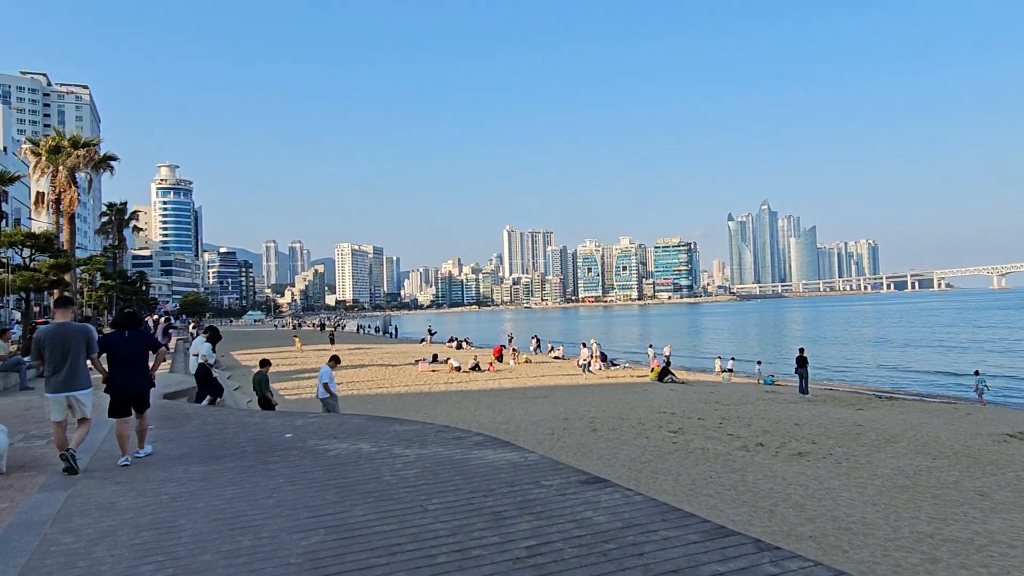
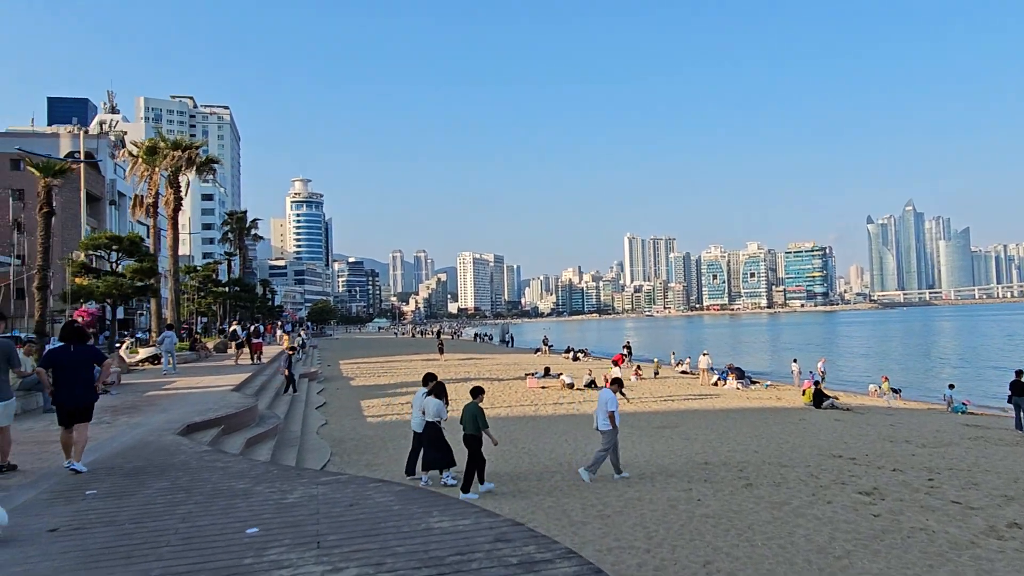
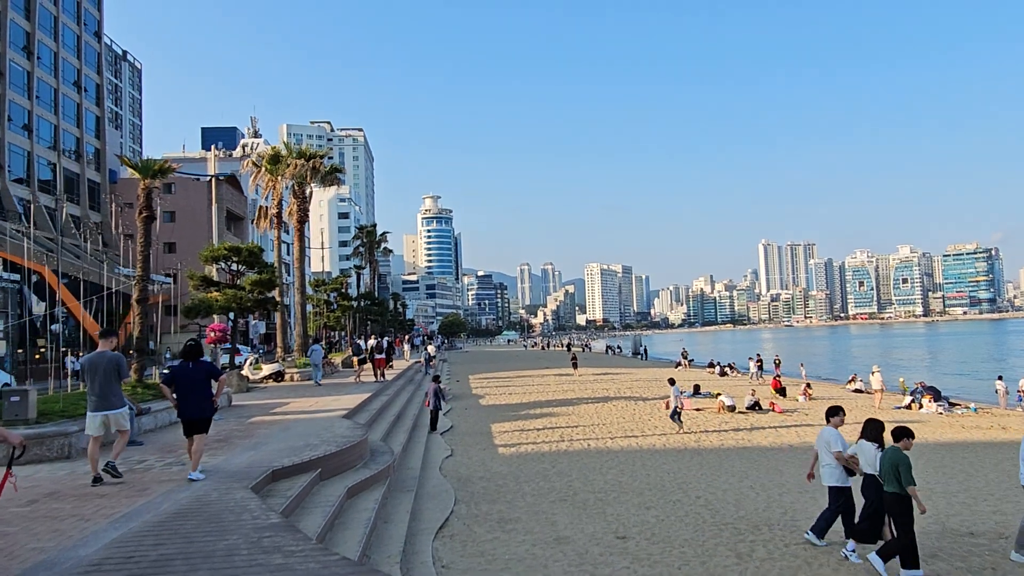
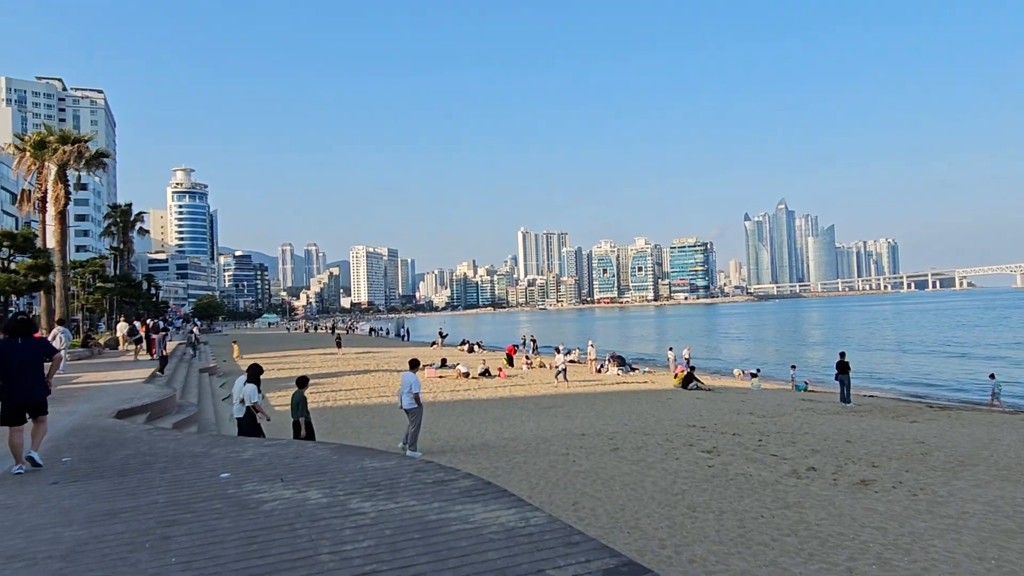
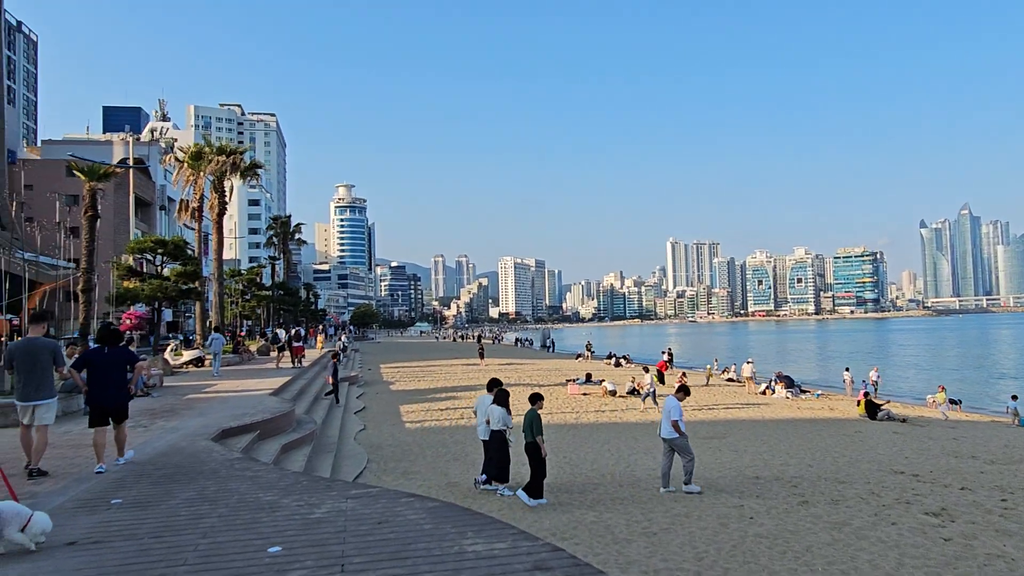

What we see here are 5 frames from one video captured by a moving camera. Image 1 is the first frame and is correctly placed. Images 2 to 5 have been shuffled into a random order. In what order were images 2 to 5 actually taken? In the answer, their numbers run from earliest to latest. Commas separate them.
4, 2, 5, 3
